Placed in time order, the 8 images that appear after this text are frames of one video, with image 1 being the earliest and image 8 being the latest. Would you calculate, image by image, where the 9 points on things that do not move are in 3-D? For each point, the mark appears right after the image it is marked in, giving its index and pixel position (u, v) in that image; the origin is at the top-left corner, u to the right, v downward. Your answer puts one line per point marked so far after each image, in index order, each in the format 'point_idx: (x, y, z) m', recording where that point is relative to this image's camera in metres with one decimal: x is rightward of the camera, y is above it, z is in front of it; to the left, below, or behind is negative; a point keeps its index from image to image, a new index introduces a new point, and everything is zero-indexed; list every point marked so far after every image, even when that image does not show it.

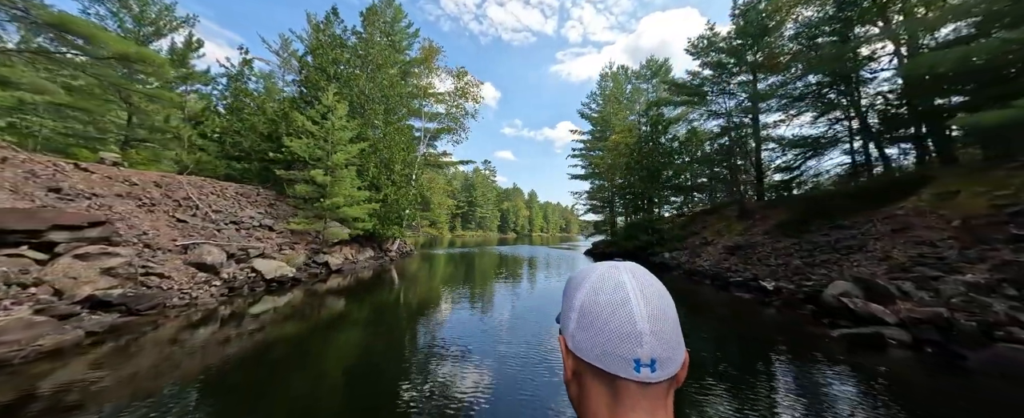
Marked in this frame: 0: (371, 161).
0: (-8.2, +2.8, +18.3) m
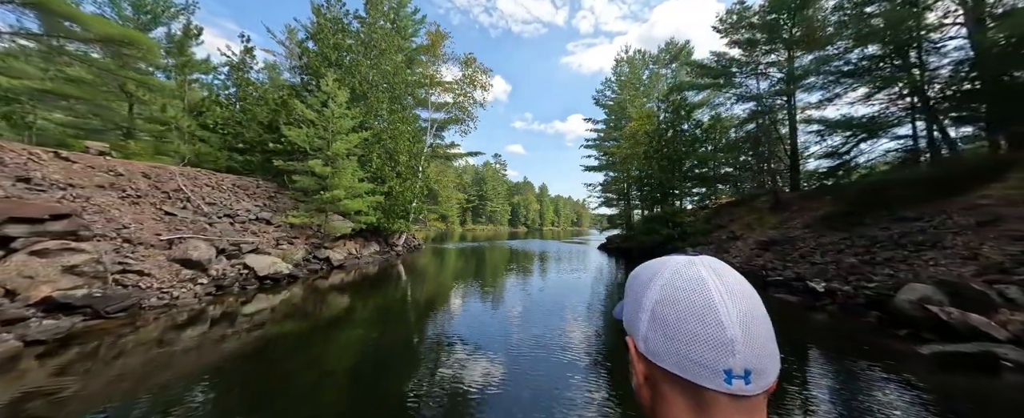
0: (-7.6, +3.2, +17.4) m
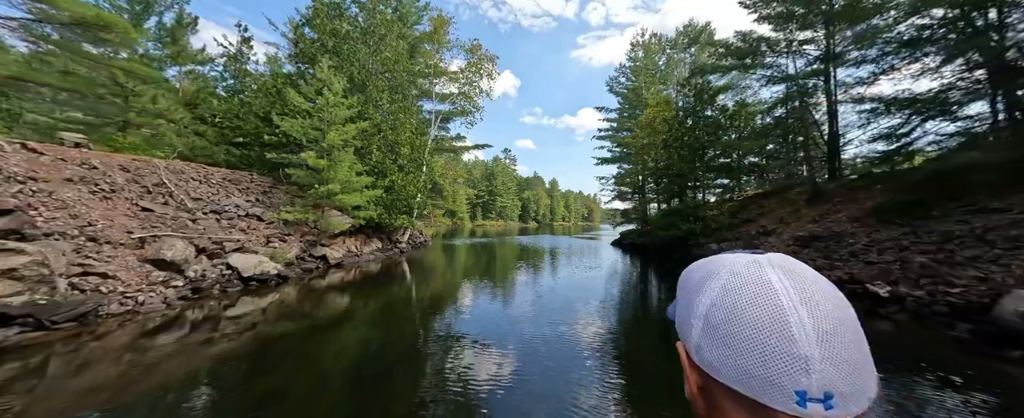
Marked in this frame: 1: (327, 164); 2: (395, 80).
0: (-7.2, +3.4, +16.5) m
1: (-7.6, +1.9, +13.2) m
2: (-6.7, +7.4, +18.2) m
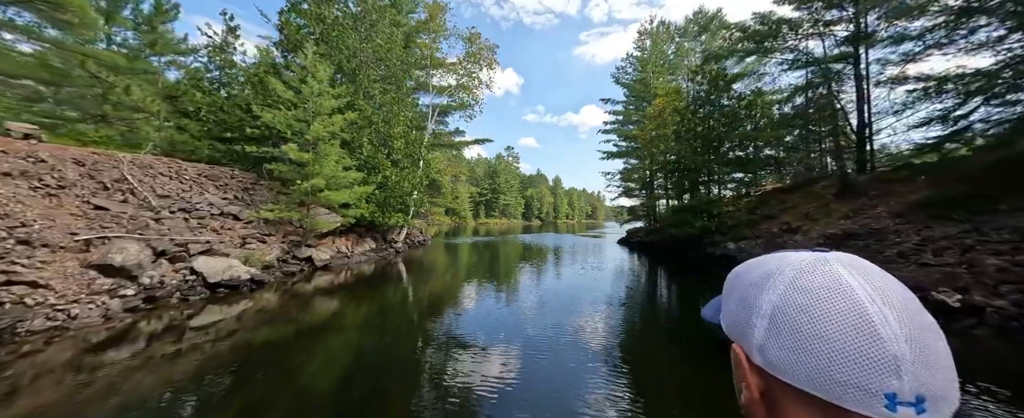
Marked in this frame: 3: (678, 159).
0: (-7.1, +3.5, +15.5) m
1: (-7.6, +2.0, +12.1) m
2: (-6.7, +7.5, +17.1) m
3: (+10.3, +3.1, +19.6) m
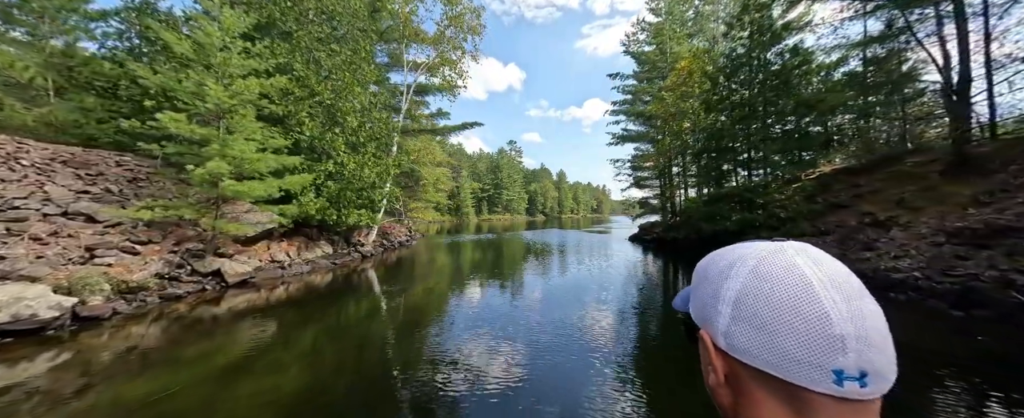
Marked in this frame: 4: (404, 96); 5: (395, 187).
0: (-7.7, +3.7, +12.1) m
1: (-8.2, +2.1, +8.8) m
2: (-7.3, +7.7, +13.7) m
3: (+9.8, +3.6, +16.0) m
4: (-6.2, +6.5, +18.4) m
5: (-6.1, +1.1, +16.7) m
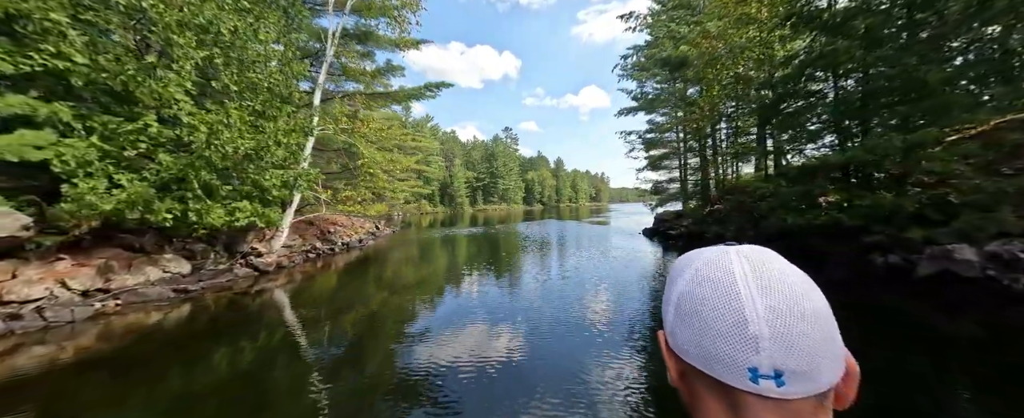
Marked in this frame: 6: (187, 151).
0: (-8.7, +3.8, +6.6) m
1: (-9.1, +2.1, +3.4) m
2: (-8.3, +7.9, +8.1) m
3: (+8.8, +4.2, +10.7) m
4: (-7.3, +6.9, +12.9) m
5: (-7.1, +1.4, +11.3) m
6: (-8.0, +1.4, +7.8) m
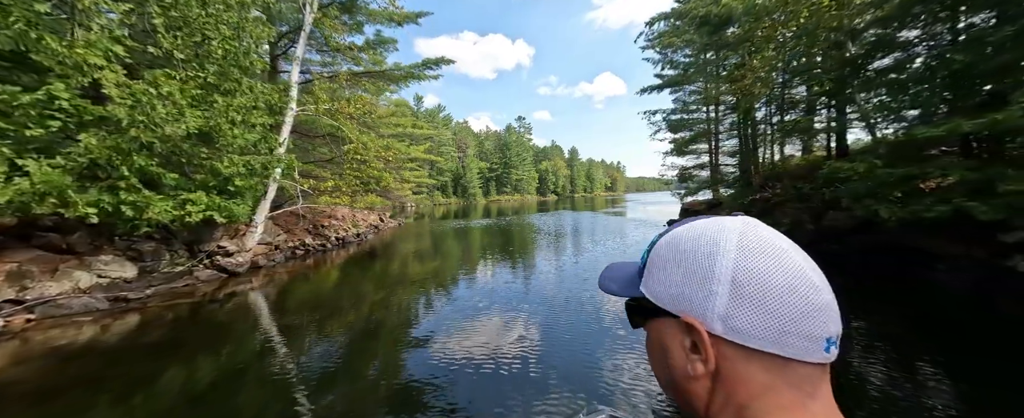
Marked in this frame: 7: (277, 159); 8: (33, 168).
0: (-8.7, +3.9, +5.2) m
1: (-9.3, +2.1, +2.0) m
2: (-8.3, +8.1, +6.5) m
3: (+8.9, +4.5, +8.4) m
4: (-7.0, +7.2, +11.3) m
5: (-6.9, +1.7, +9.9) m
6: (-8.0, +1.5, +6.4) m
7: (-6.7, +1.4, +8.7) m
8: (-8.4, +0.6, +5.5) m
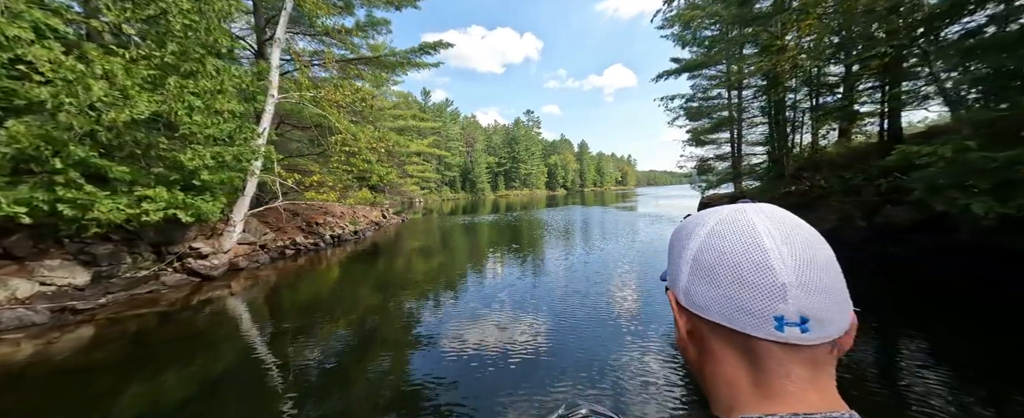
0: (-8.8, +3.9, +4.3) m
1: (-9.5, +2.1, +1.1) m
2: (-8.4, +8.1, +5.5) m
3: (+8.9, +4.7, +7.0) m
4: (-7.0, +7.3, +10.3) m
5: (-6.8, +1.8, +9.0) m
6: (-8.0, +1.6, +5.5) m
7: (-6.7, +1.5, +7.8) m
8: (-8.4, +0.6, +4.7) m
